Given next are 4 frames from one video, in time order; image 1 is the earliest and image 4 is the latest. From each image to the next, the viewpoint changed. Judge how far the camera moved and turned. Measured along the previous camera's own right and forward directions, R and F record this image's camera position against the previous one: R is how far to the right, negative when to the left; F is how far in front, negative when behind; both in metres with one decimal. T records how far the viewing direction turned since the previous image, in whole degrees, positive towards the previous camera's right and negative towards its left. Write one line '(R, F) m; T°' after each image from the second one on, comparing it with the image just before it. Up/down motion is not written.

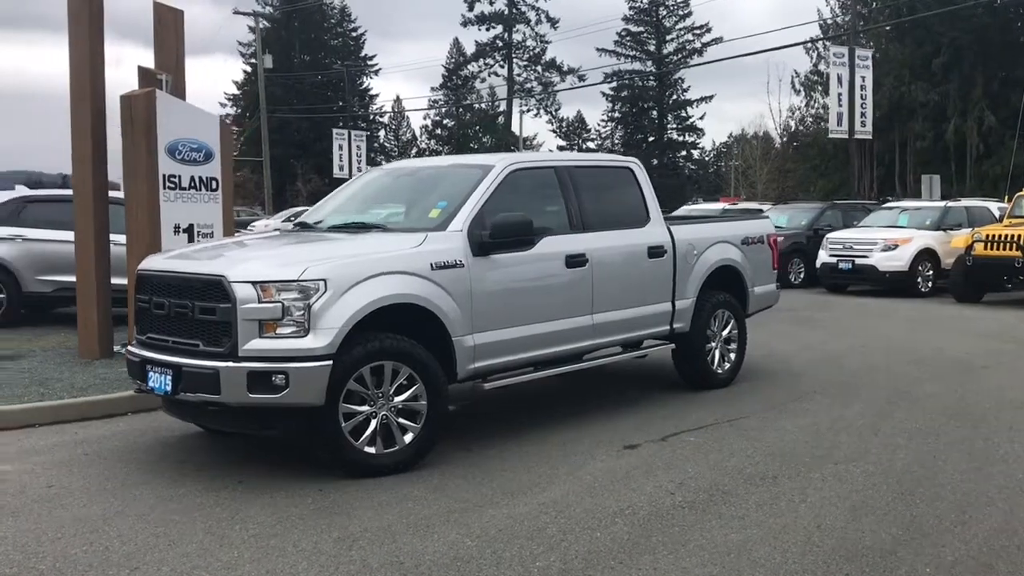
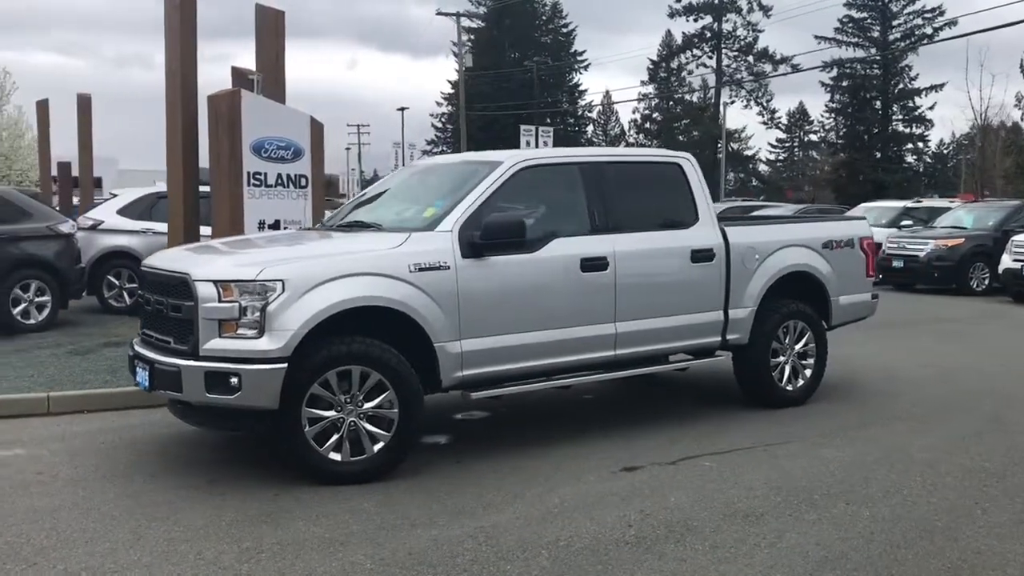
(+1.4, +0.6) m; -13°
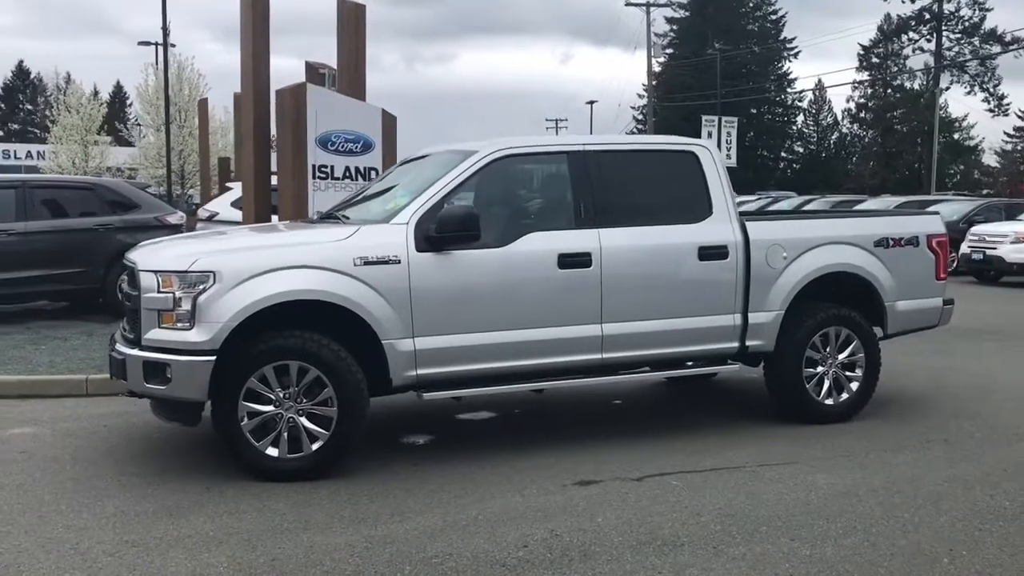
(+1.5, +0.5) m; -12°
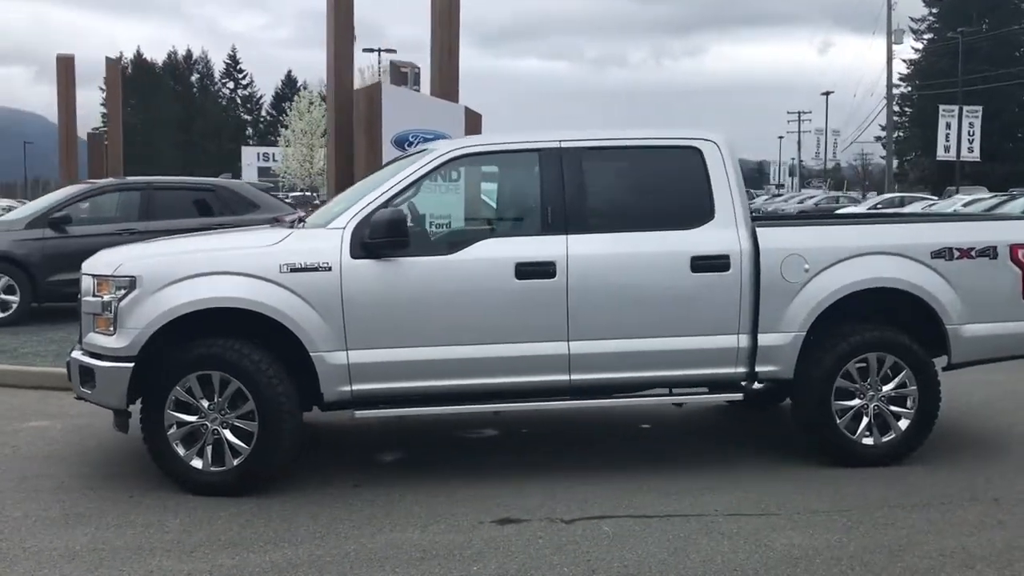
(+1.7, +0.8) m; -14°
